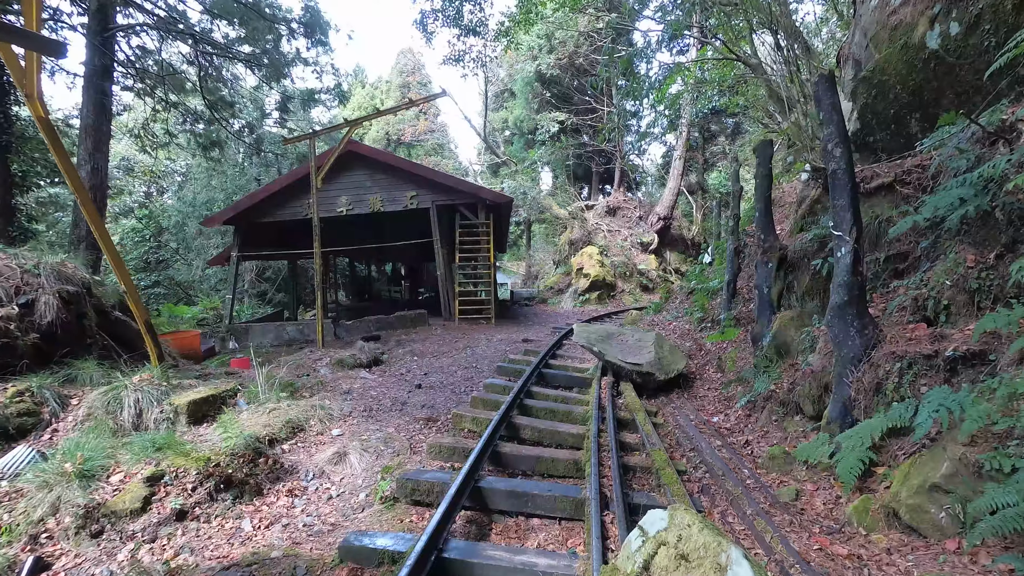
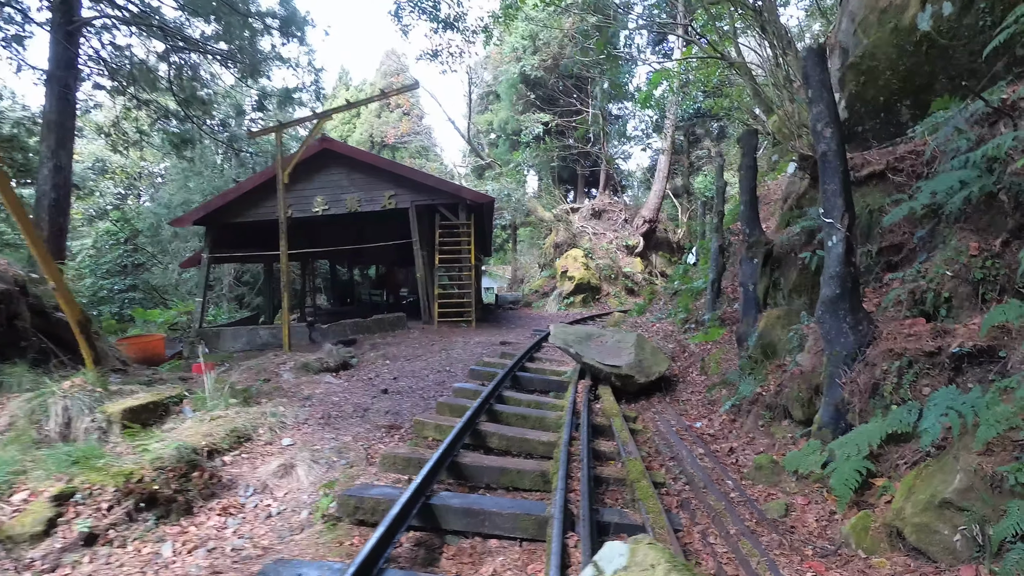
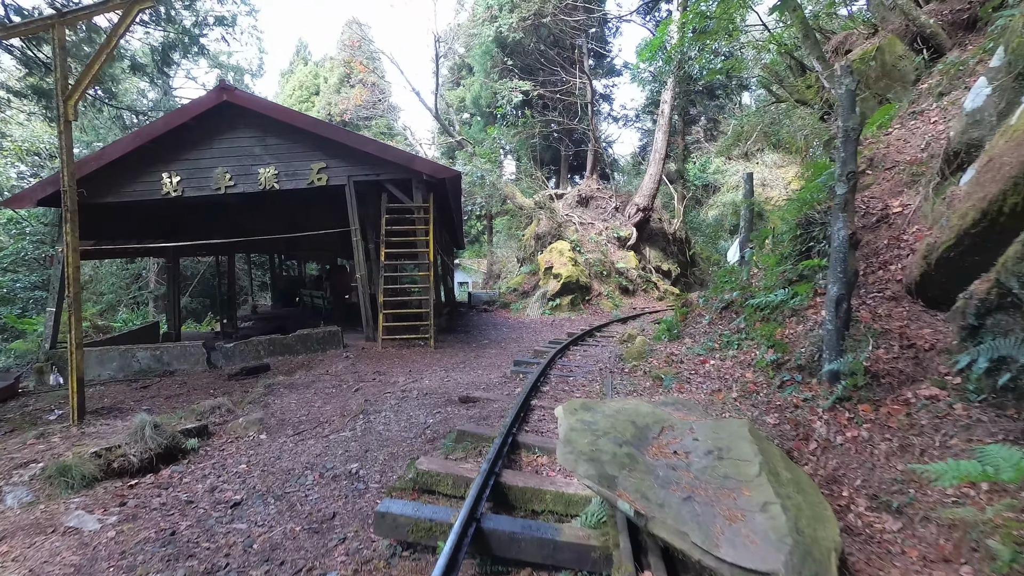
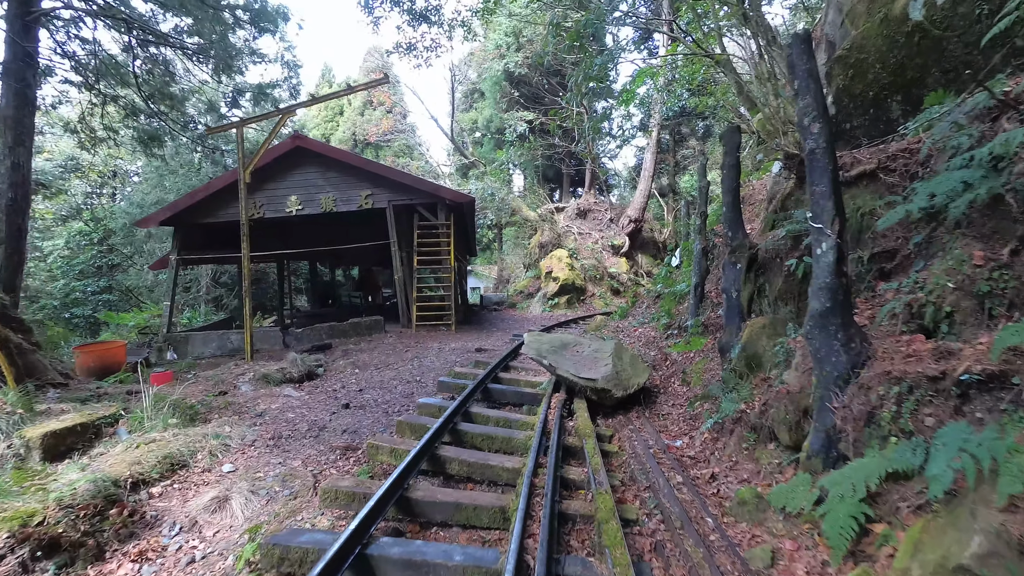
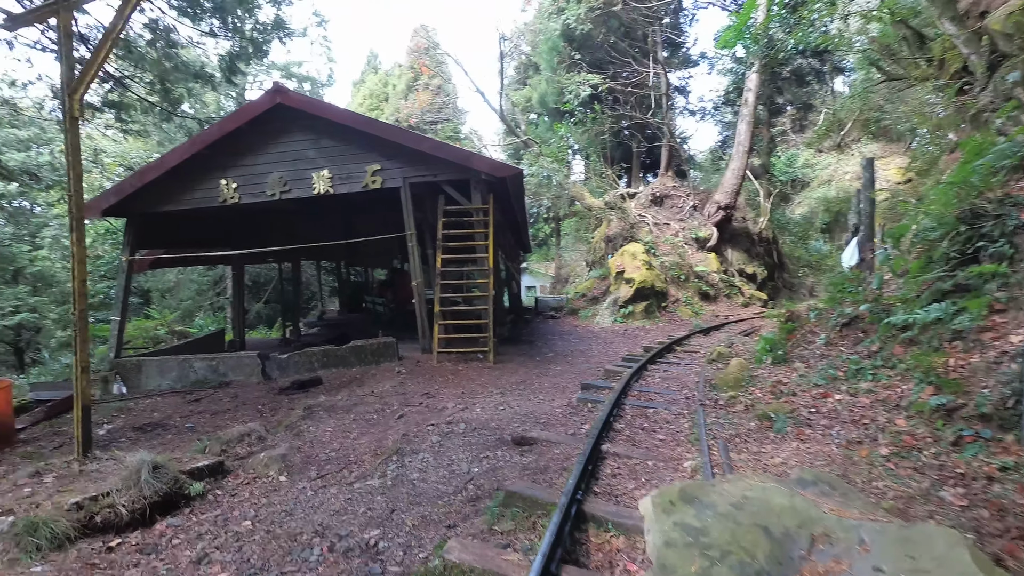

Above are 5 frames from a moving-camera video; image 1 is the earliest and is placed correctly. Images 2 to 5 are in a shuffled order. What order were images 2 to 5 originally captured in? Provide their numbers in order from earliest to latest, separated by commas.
2, 4, 3, 5
